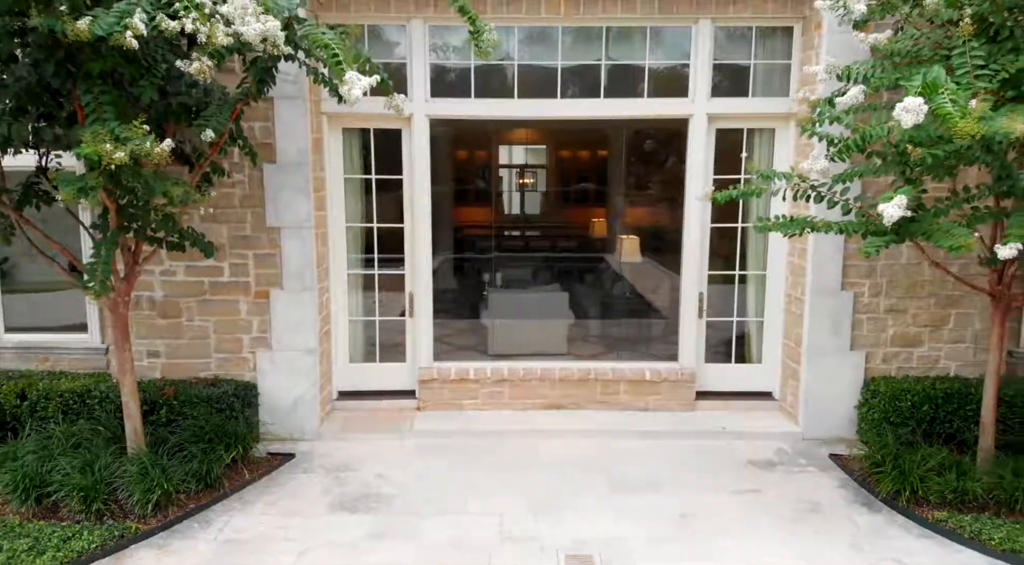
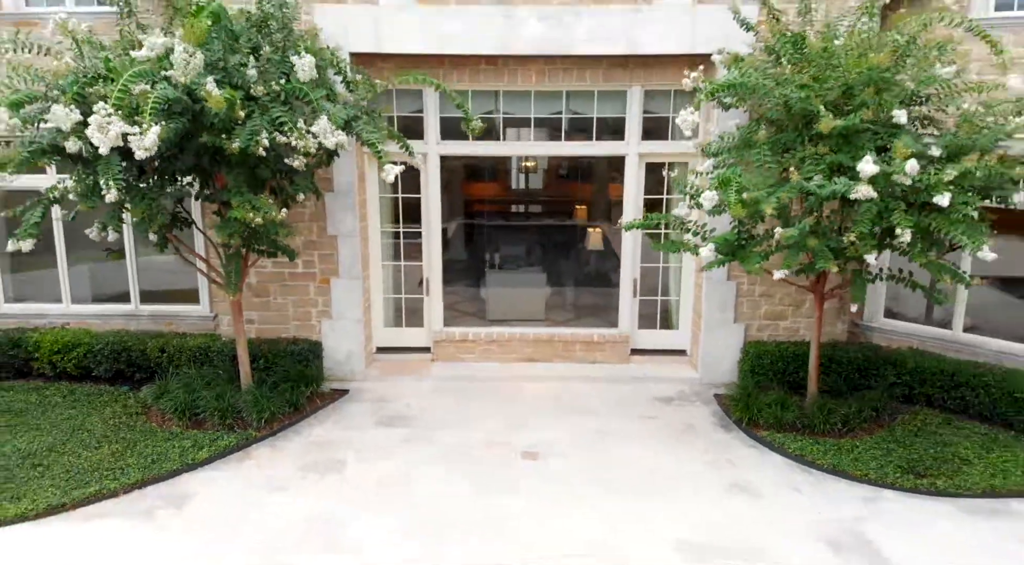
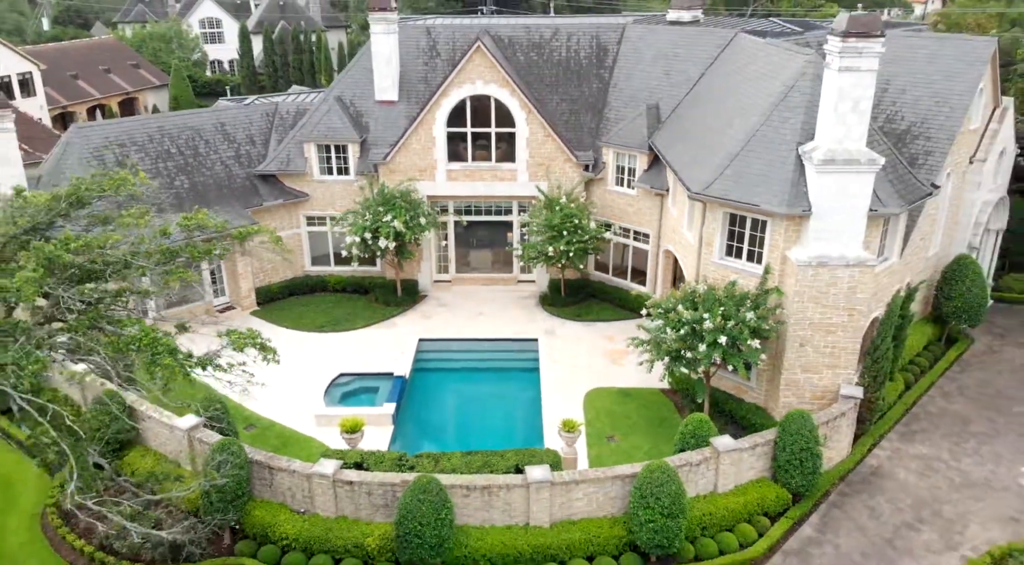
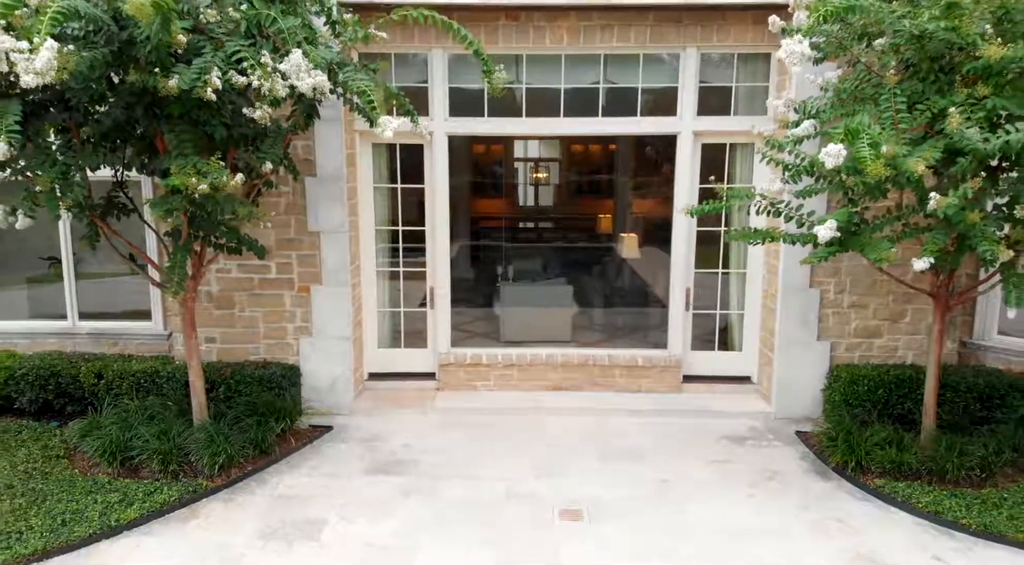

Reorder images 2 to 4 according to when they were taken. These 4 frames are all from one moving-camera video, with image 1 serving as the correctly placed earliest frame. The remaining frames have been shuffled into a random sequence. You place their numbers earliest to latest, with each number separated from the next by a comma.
4, 2, 3
